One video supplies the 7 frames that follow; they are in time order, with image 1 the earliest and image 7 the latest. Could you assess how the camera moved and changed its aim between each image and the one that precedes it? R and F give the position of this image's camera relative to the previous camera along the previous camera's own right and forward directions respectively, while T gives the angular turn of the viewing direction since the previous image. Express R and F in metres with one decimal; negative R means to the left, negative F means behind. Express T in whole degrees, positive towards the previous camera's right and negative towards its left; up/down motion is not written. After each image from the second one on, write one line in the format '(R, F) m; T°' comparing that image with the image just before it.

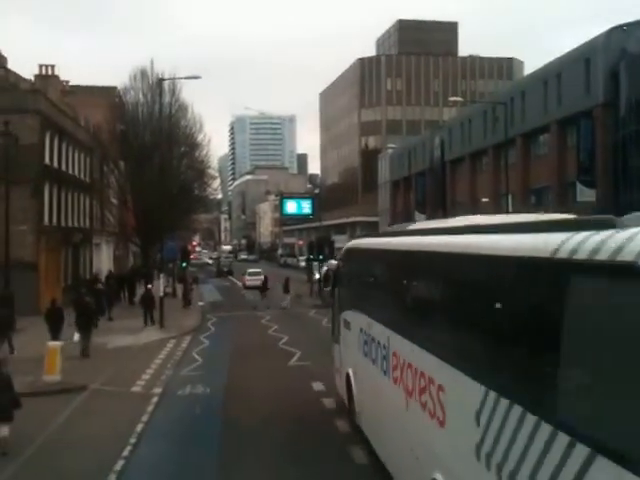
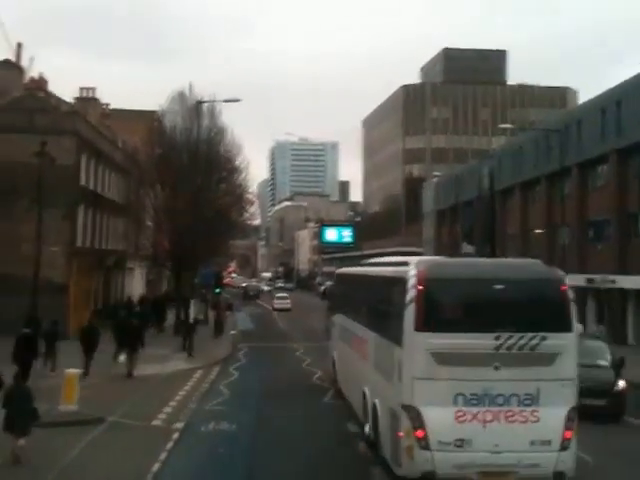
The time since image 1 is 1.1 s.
(+0.1, +1.4) m; -2°
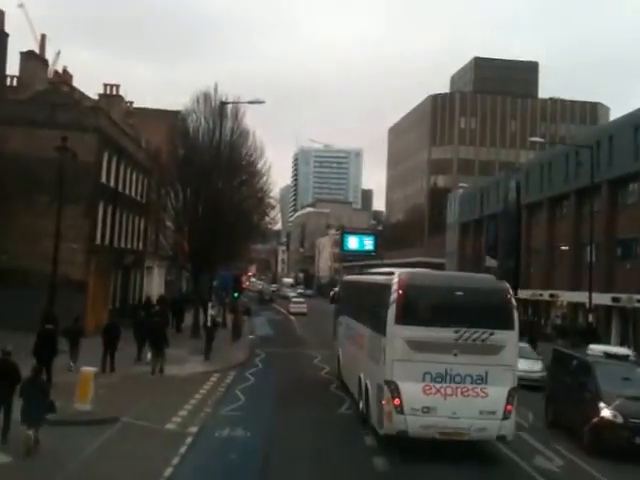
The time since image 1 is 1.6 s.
(-0.1, +0.4) m; -1°
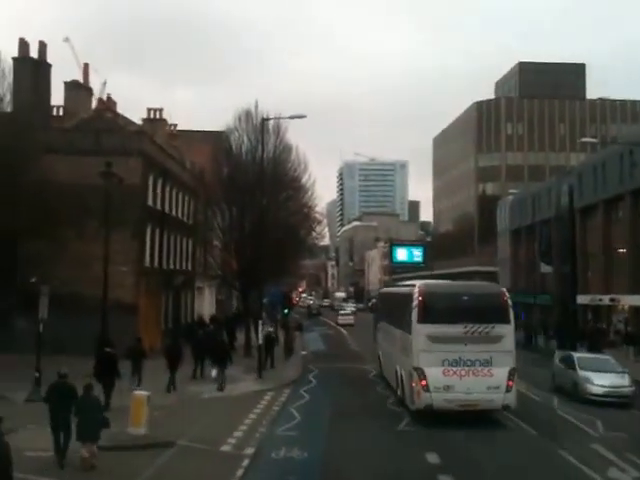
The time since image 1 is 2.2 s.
(-0.1, +0.5) m; -3°
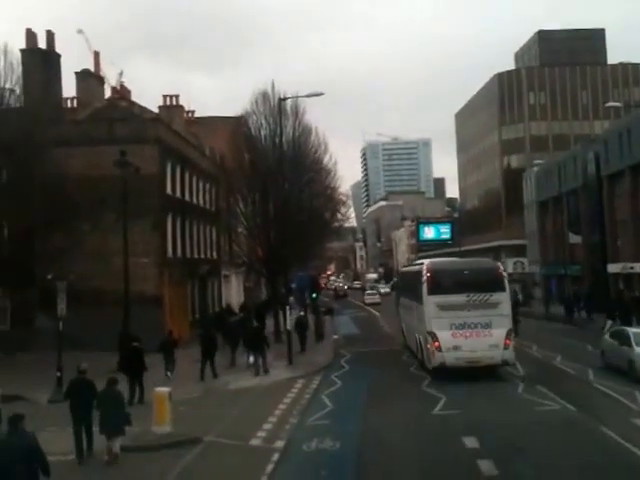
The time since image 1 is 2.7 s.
(+0.1, +0.9) m; -2°
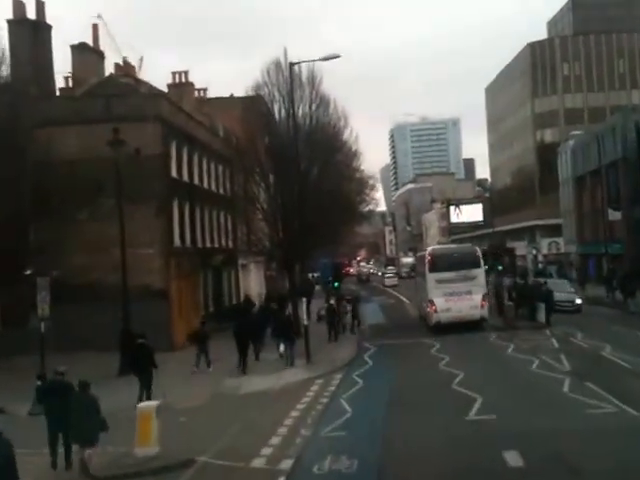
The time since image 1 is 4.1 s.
(+0.4, +3.1) m; -2°
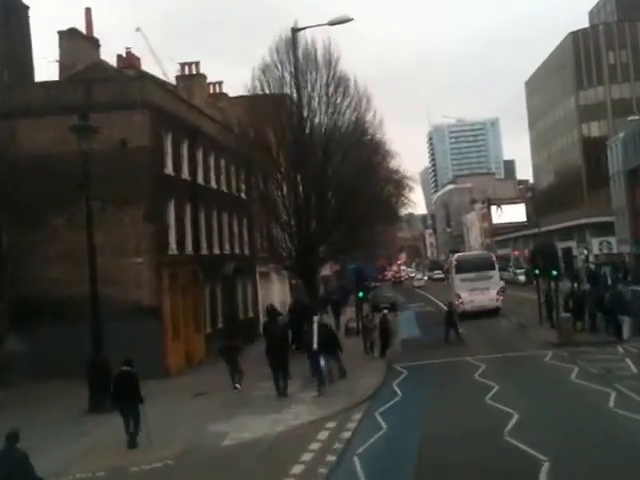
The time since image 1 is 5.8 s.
(+0.7, +5.5) m; -2°
